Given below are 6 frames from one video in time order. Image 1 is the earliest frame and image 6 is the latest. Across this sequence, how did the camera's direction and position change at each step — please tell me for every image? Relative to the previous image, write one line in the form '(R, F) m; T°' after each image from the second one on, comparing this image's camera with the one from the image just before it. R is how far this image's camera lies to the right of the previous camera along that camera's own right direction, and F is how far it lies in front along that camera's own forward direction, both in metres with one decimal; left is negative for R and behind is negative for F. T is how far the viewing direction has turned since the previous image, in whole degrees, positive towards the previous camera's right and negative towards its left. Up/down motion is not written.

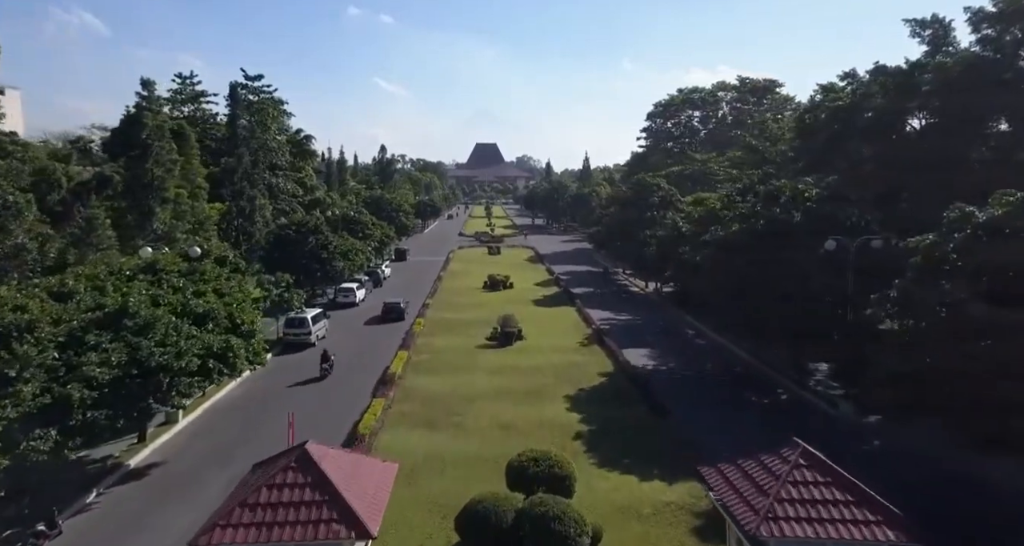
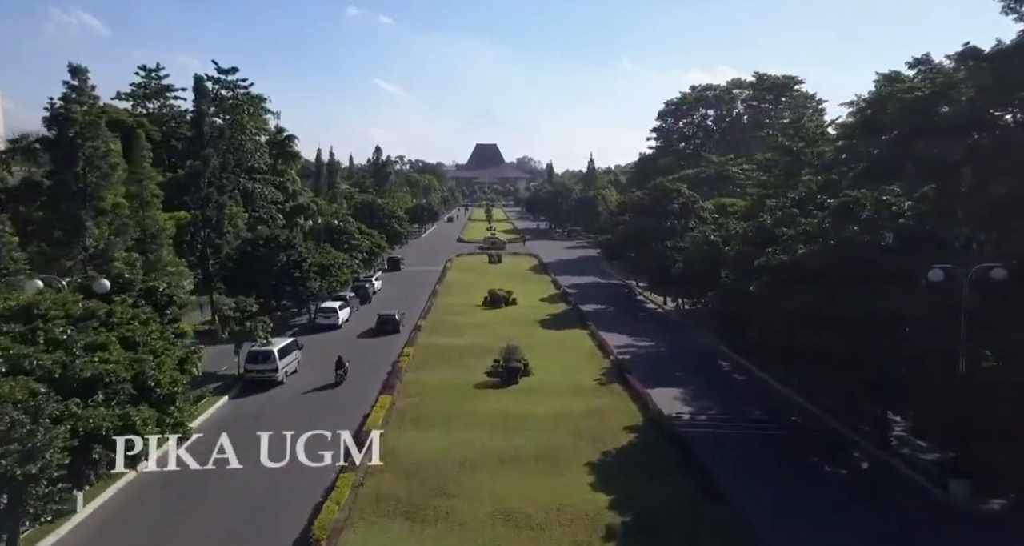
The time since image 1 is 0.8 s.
(-0.1, +3.9) m; 0°
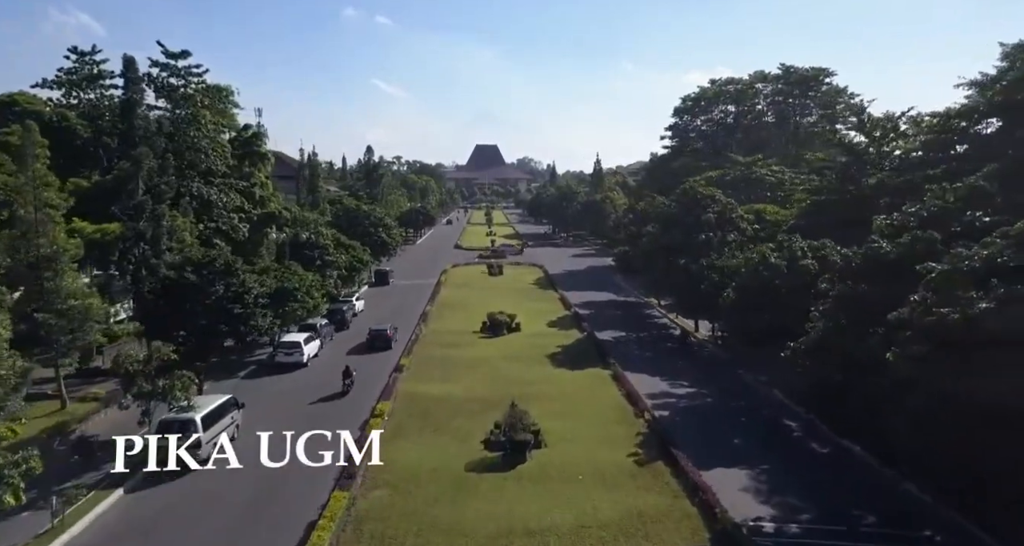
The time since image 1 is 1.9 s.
(-0.1, +5.4) m; 0°
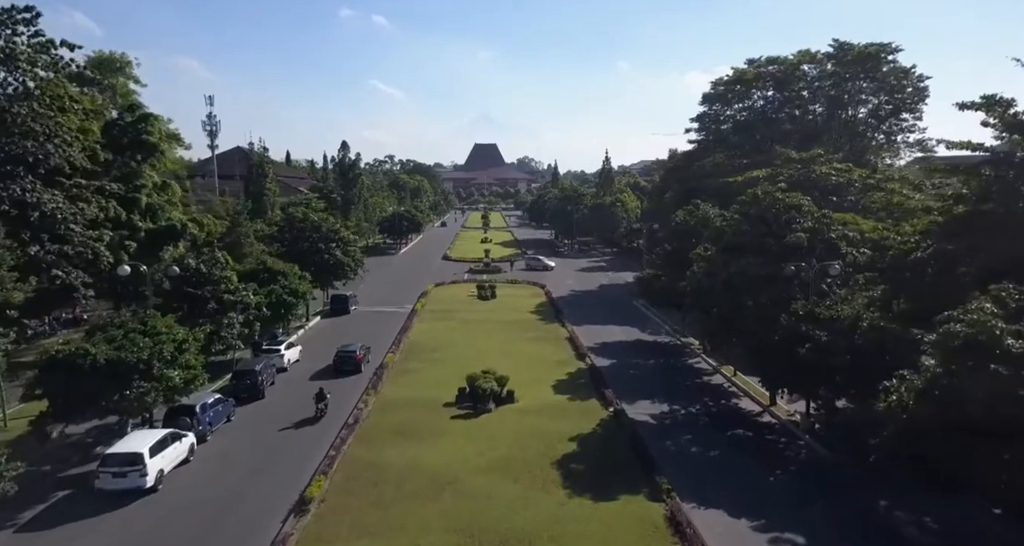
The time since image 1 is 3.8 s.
(+0.3, +9.7) m; 0°
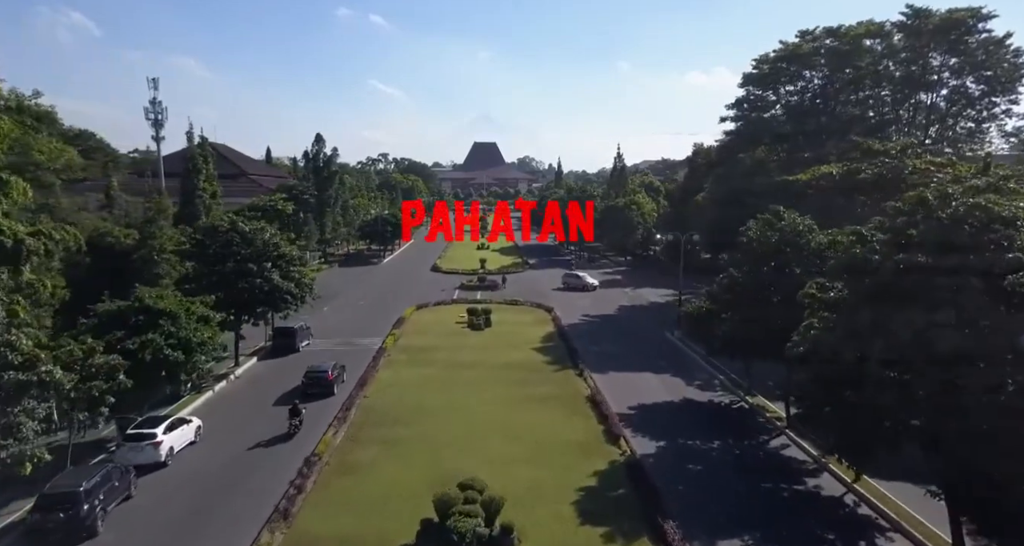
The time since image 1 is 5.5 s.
(0.0, +8.6) m; 0°
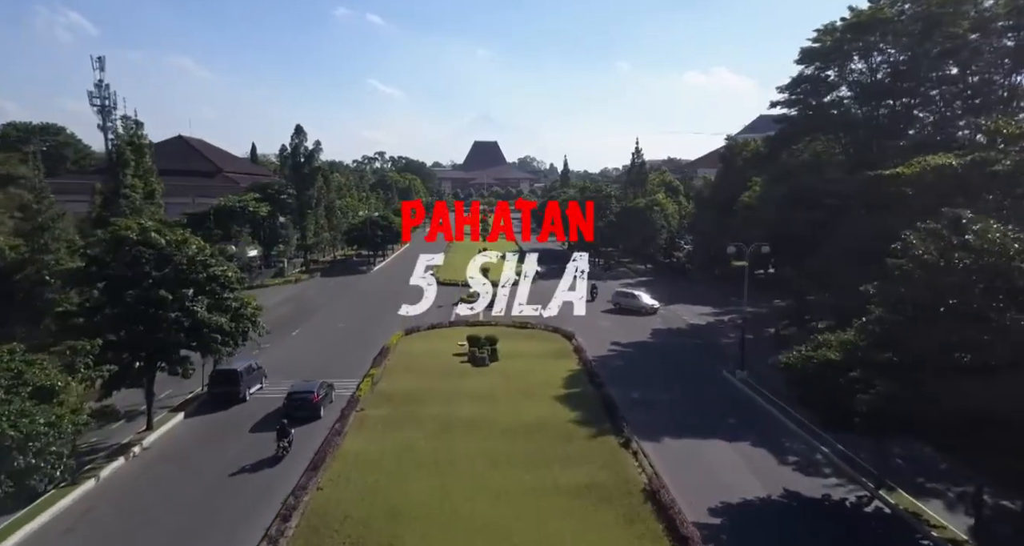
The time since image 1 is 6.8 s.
(-0.5, +7.0) m; 0°
